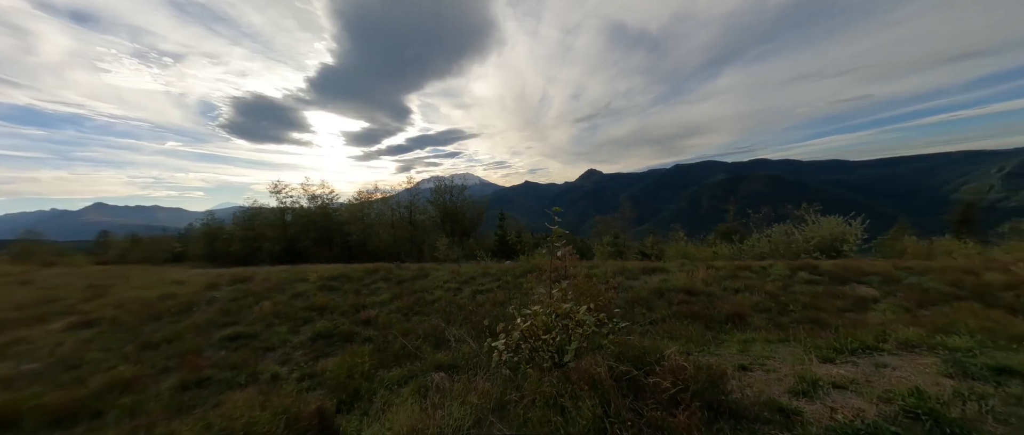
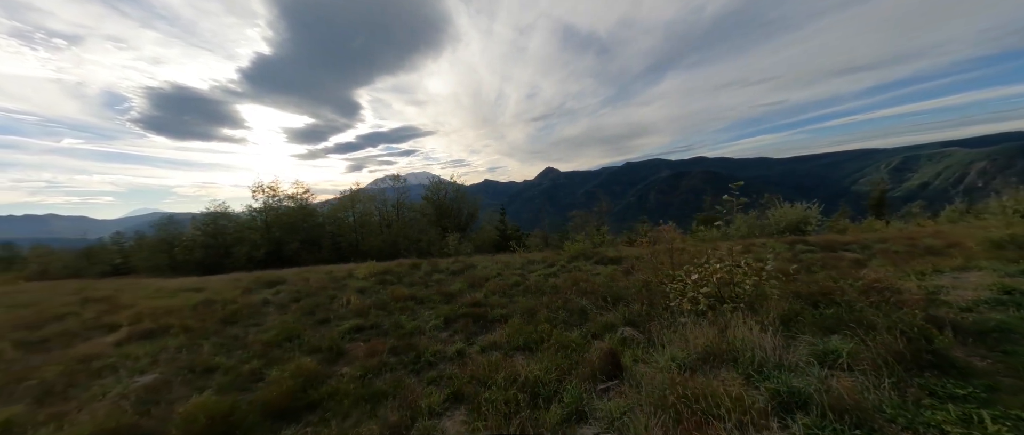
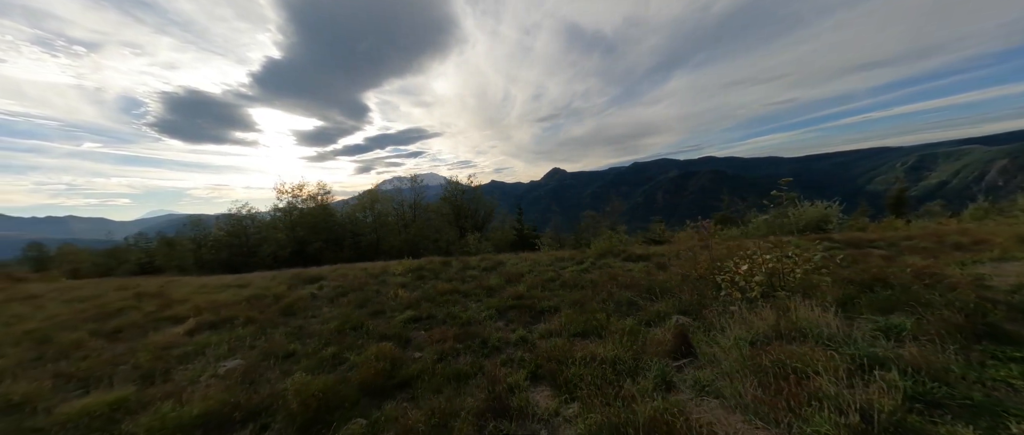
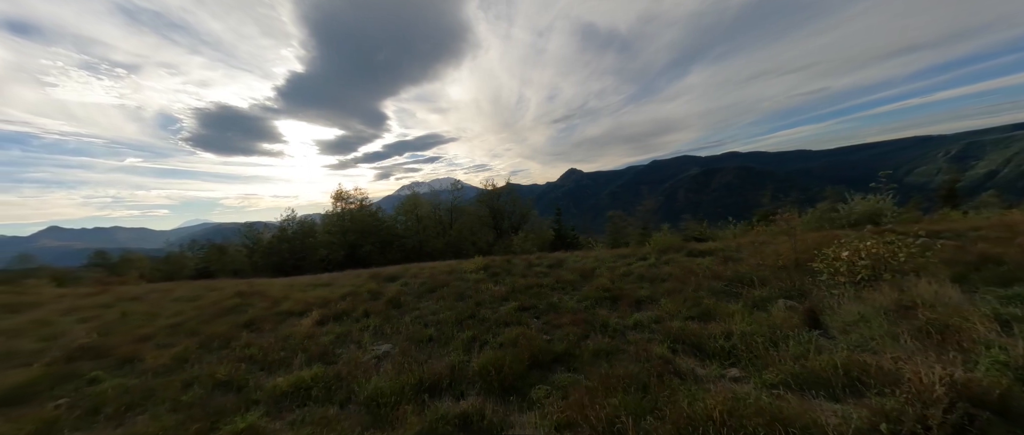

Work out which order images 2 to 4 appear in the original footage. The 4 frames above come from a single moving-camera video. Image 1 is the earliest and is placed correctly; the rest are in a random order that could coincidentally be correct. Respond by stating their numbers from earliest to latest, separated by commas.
2, 3, 4
